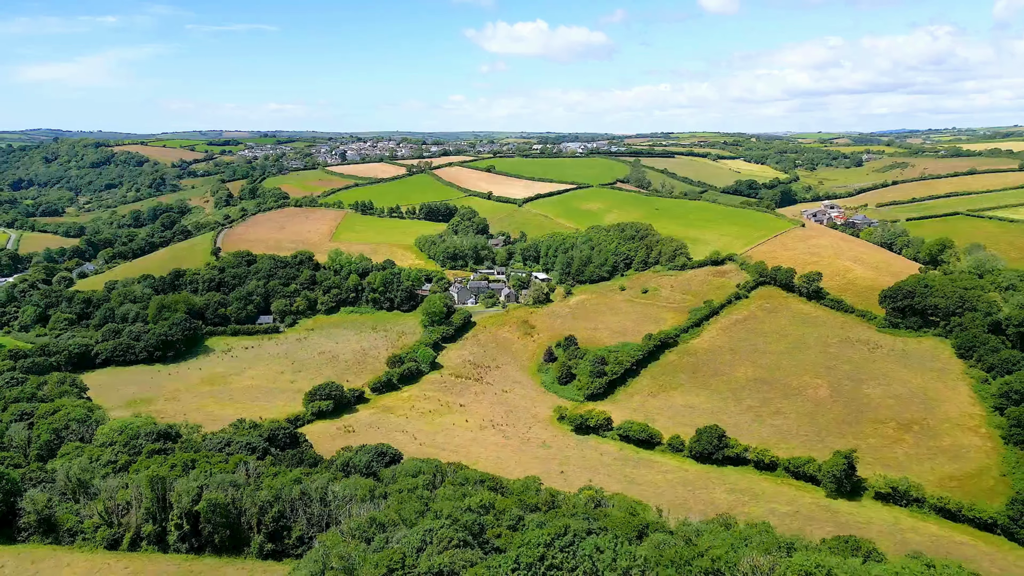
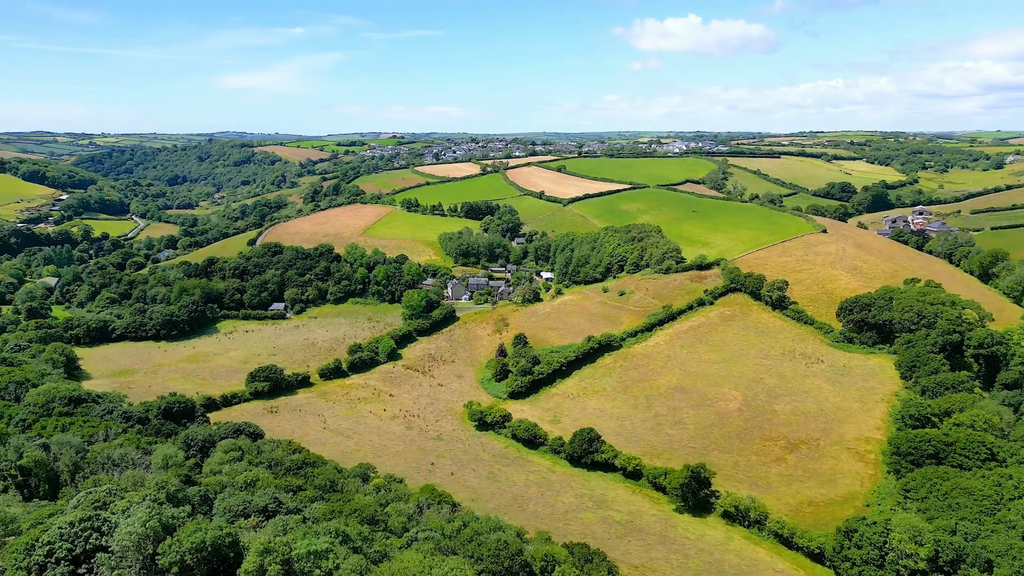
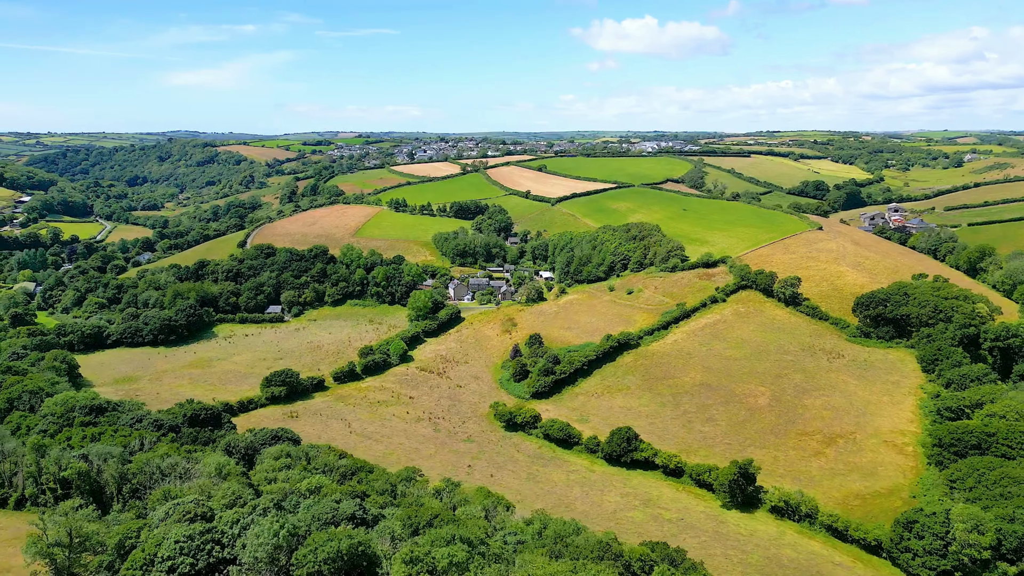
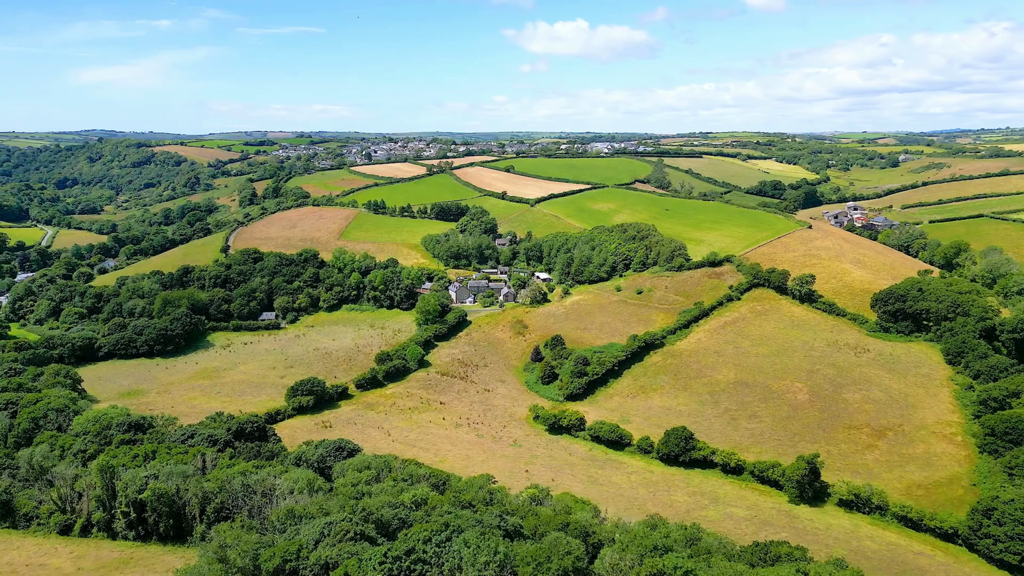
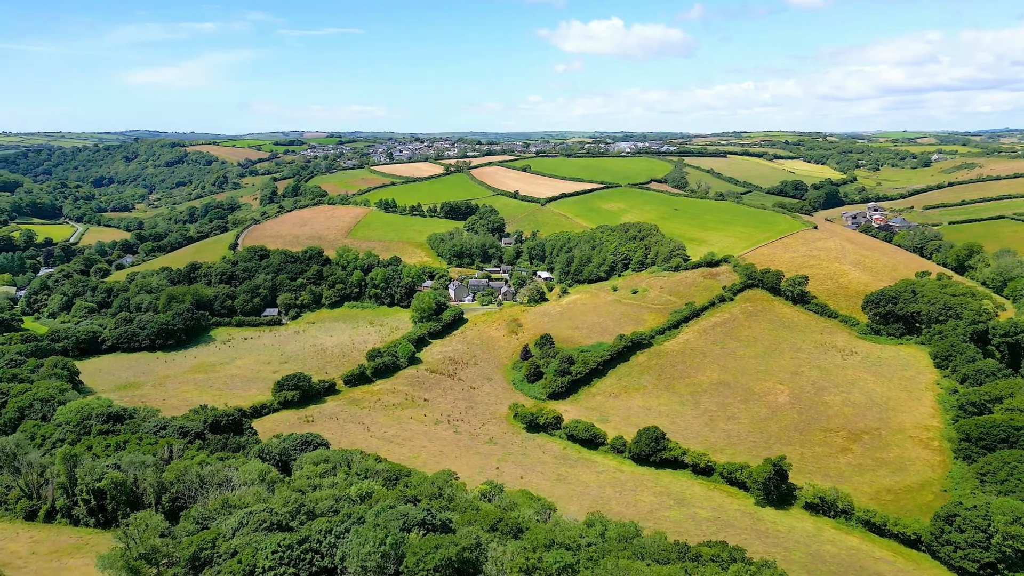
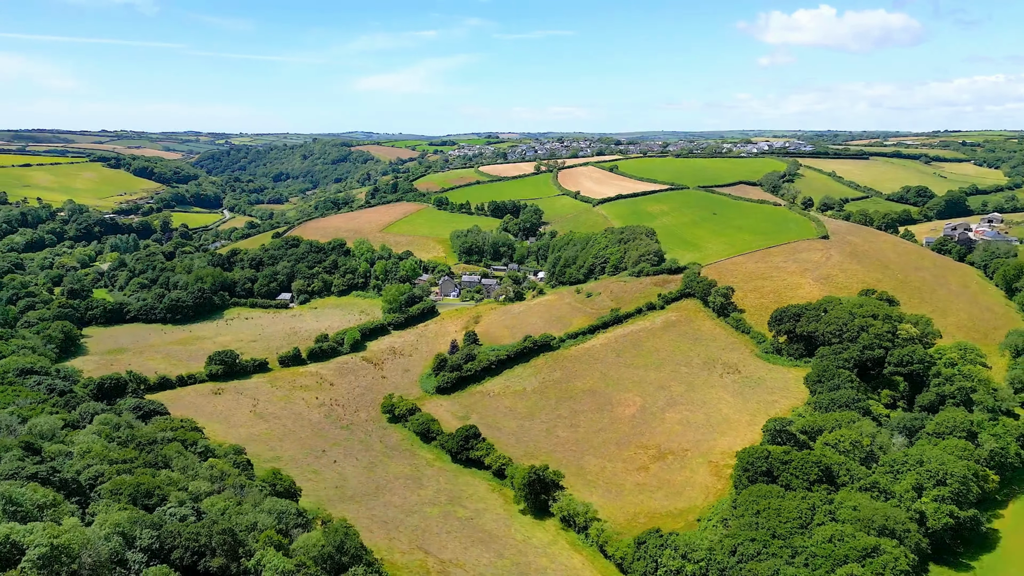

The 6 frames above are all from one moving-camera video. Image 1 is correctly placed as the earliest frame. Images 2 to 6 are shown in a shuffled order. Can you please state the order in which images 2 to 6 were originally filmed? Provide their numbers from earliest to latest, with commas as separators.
4, 5, 3, 2, 6
